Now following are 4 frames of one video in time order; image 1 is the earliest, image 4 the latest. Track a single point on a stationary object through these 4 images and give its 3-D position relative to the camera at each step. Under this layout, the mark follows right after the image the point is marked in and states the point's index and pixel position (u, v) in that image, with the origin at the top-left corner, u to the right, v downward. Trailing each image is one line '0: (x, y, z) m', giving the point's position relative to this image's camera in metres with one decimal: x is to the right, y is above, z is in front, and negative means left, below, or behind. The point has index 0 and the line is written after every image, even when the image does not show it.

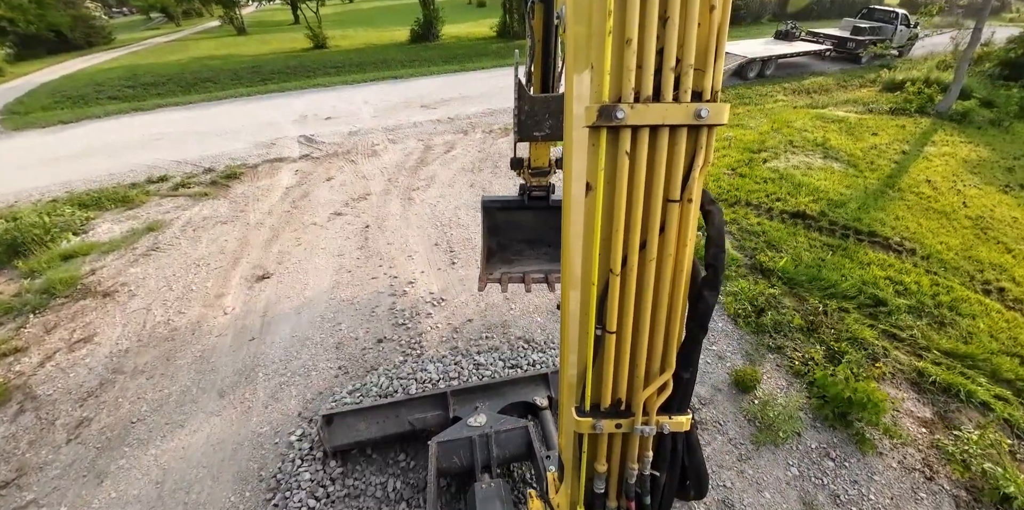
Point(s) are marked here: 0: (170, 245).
0: (-5.3, +0.2, +7.5) m
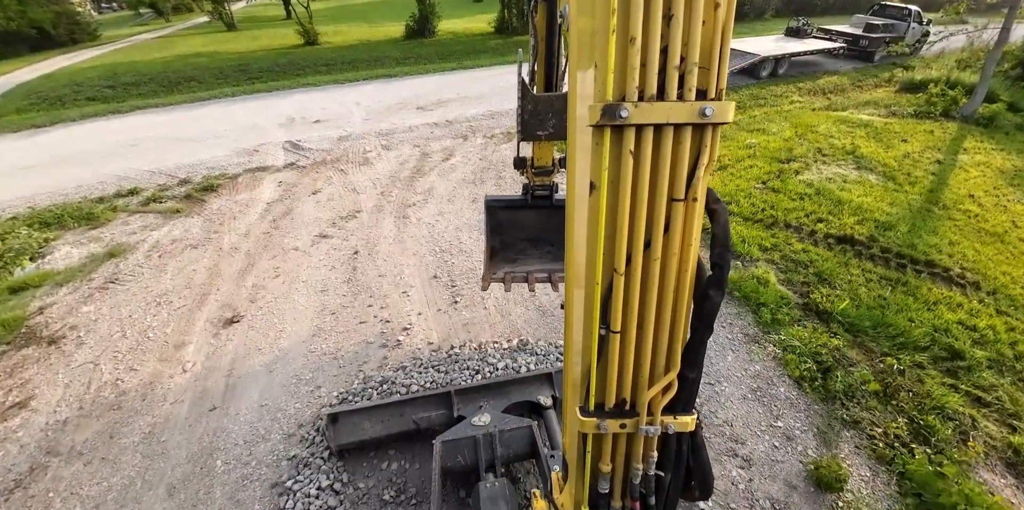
0: (-5.1, -0.3, +6.6) m
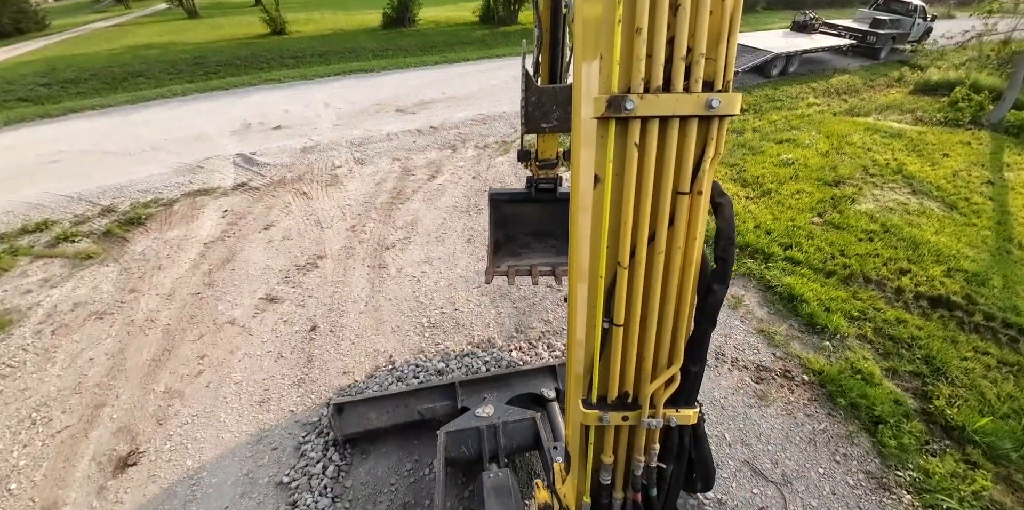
0: (-5.0, -1.1, +4.8) m
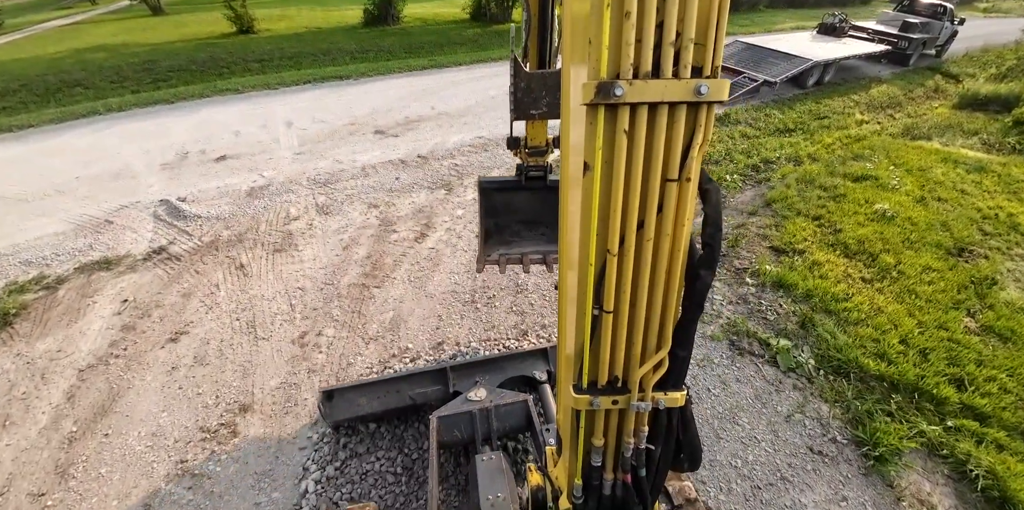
0: (-4.7, -2.4, +2.5) m
